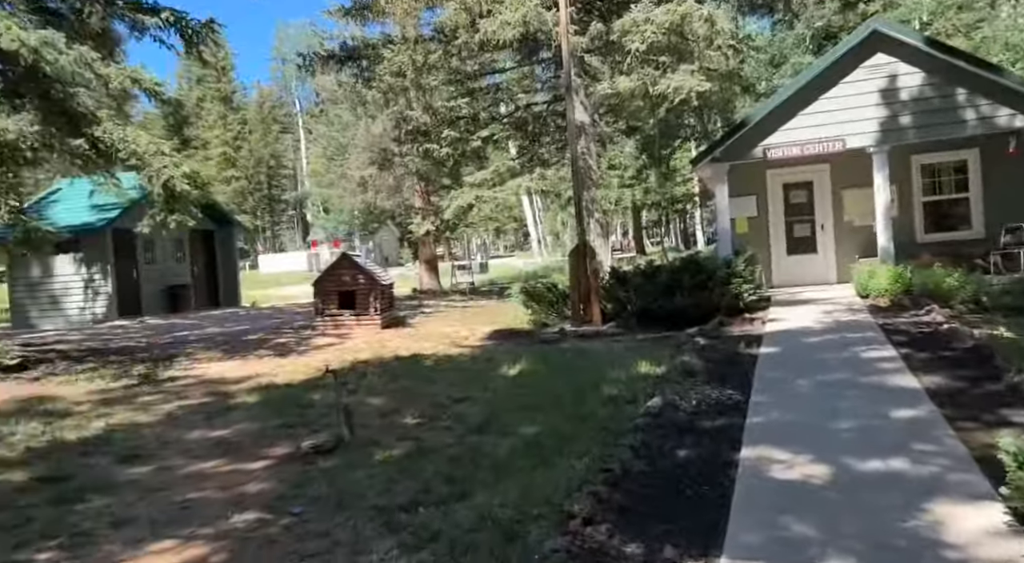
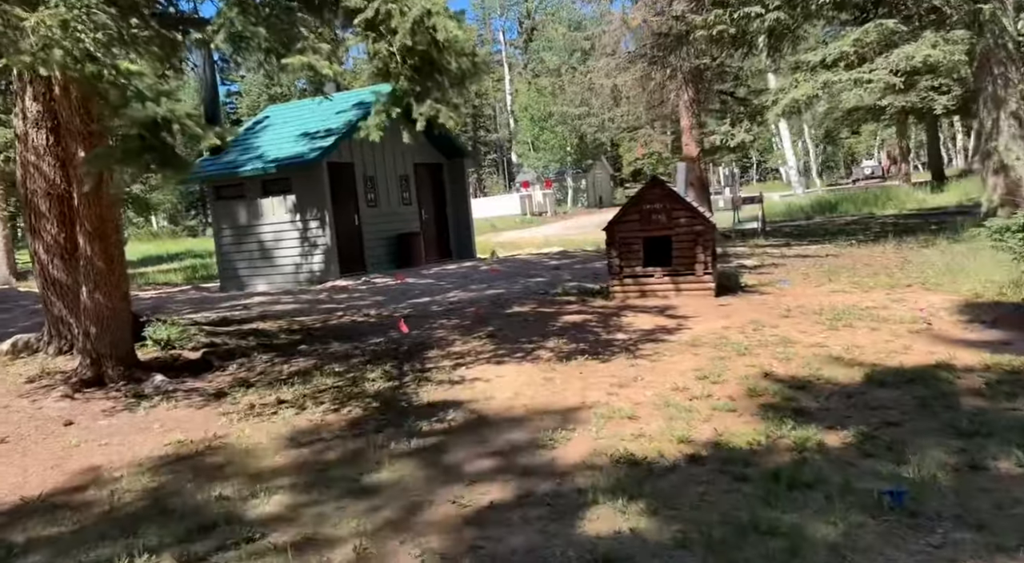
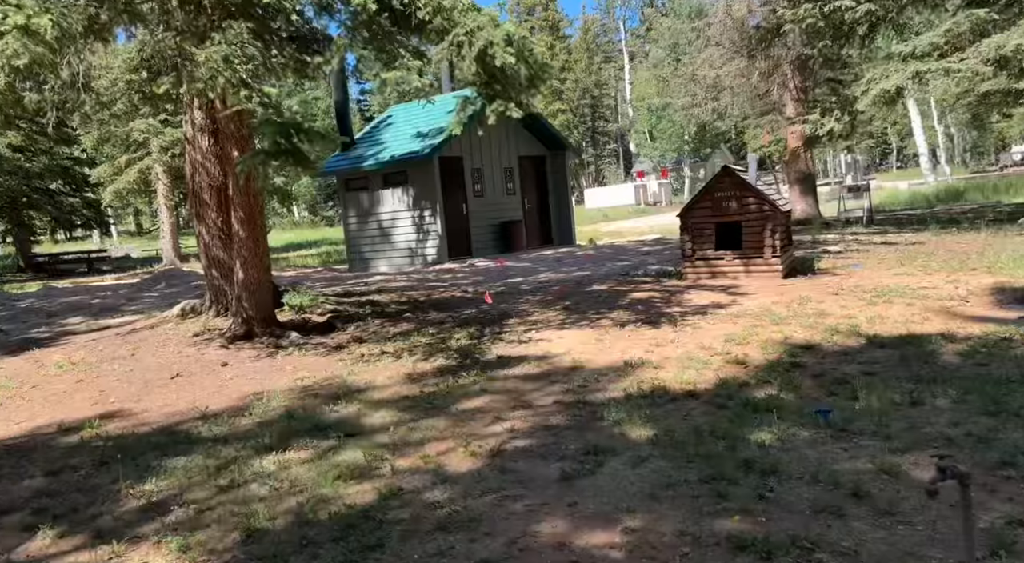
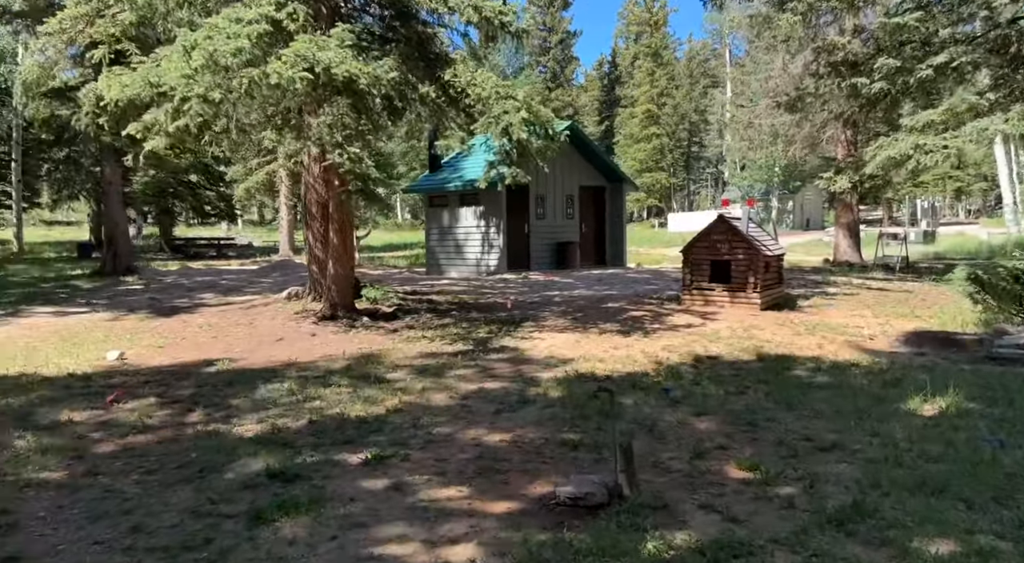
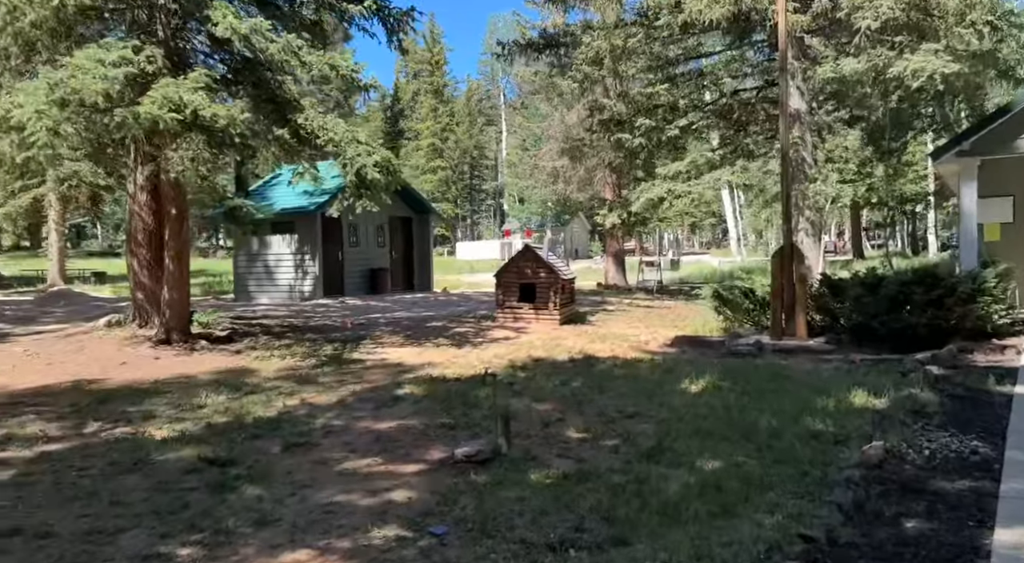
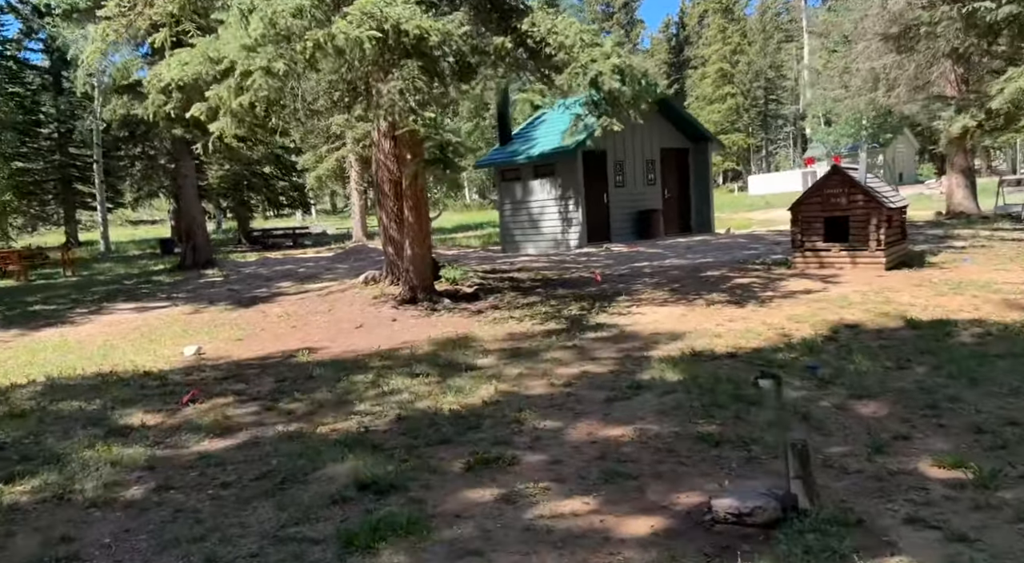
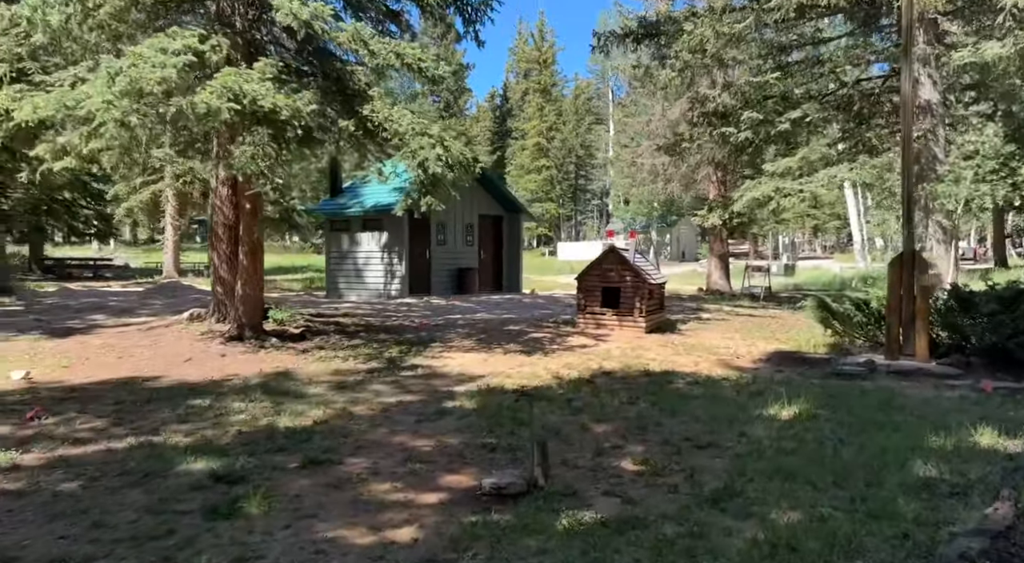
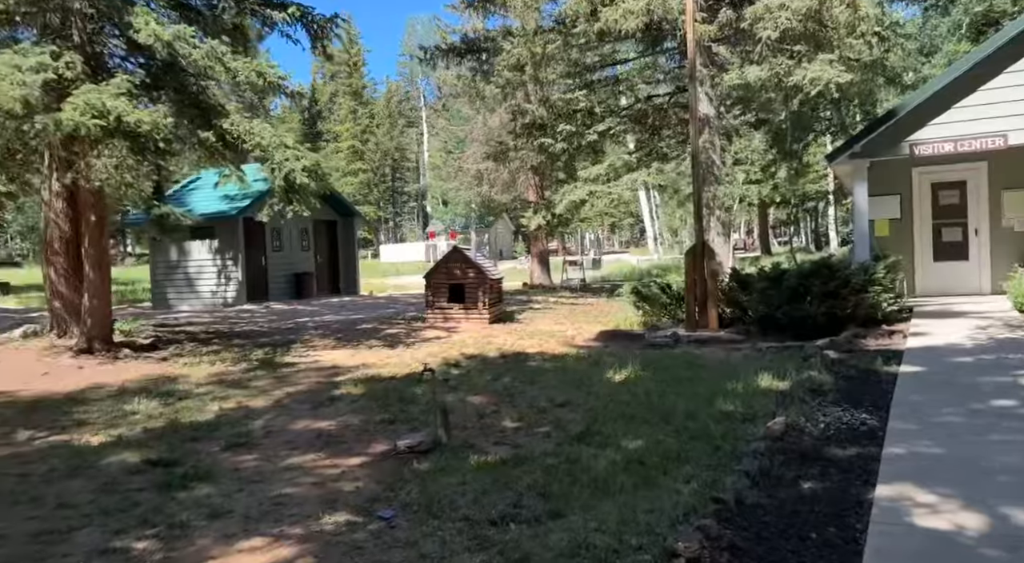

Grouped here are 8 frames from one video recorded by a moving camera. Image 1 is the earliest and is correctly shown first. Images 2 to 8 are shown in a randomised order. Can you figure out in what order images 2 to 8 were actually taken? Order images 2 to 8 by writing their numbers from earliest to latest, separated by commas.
8, 5, 7, 4, 6, 3, 2
